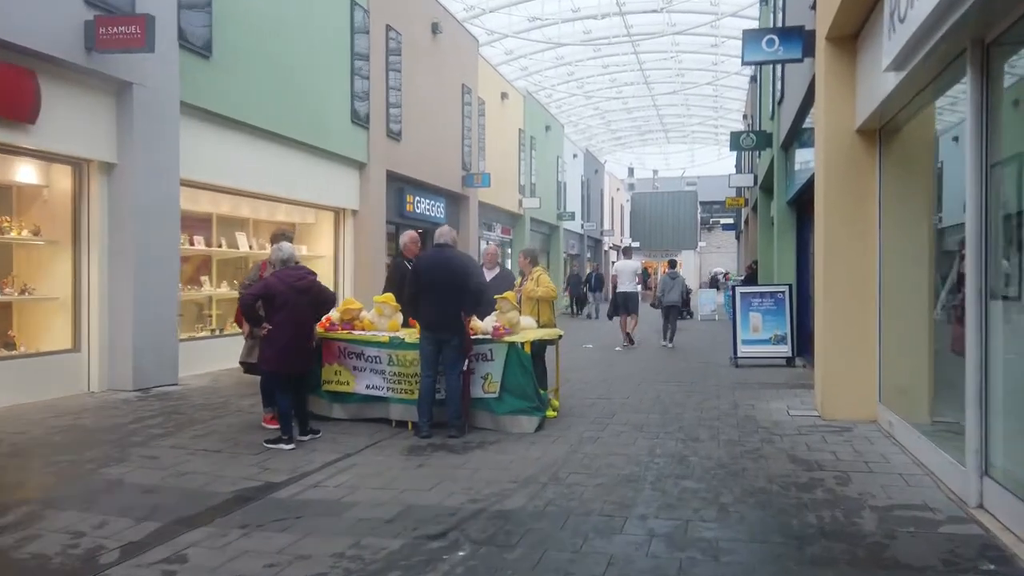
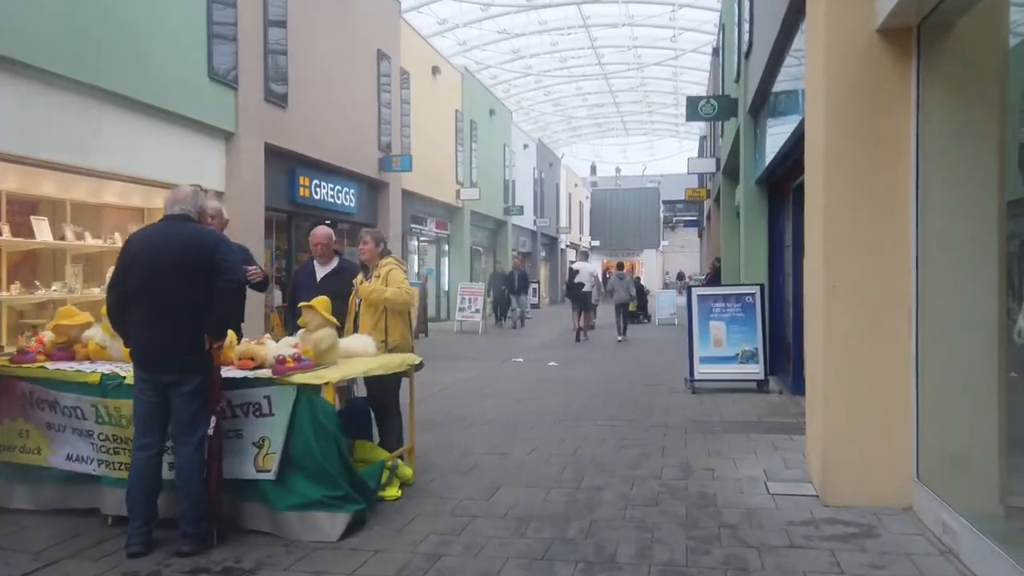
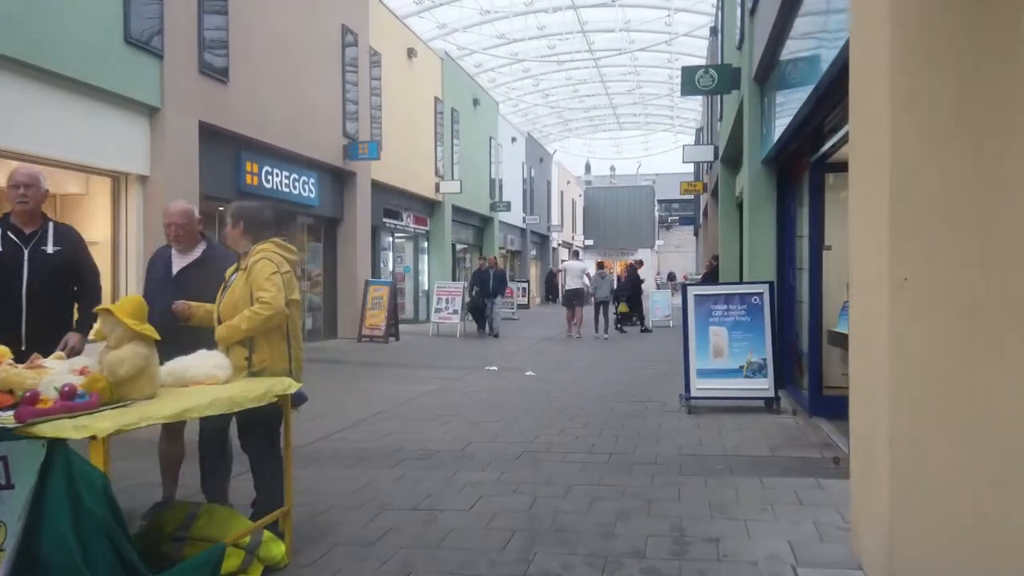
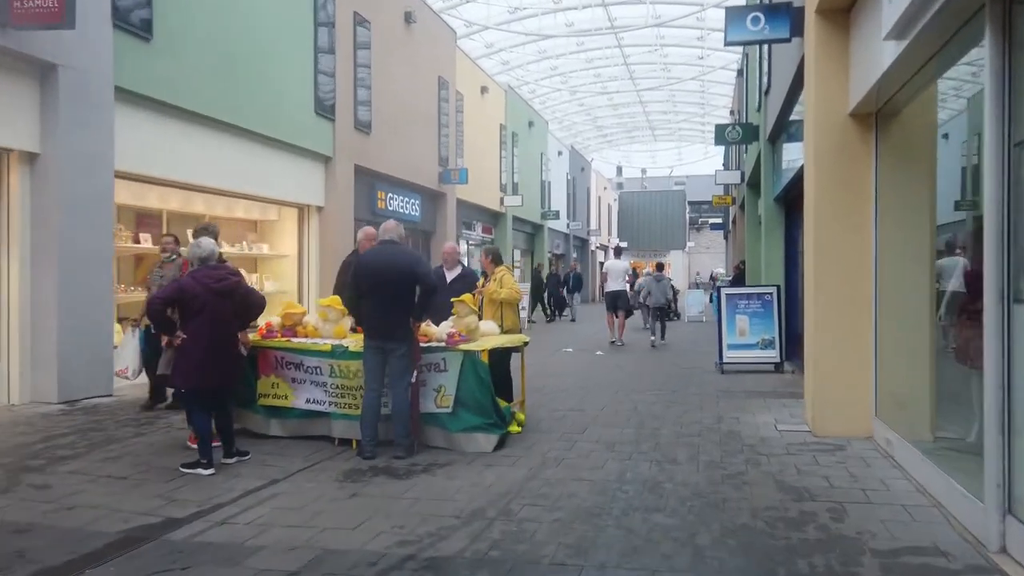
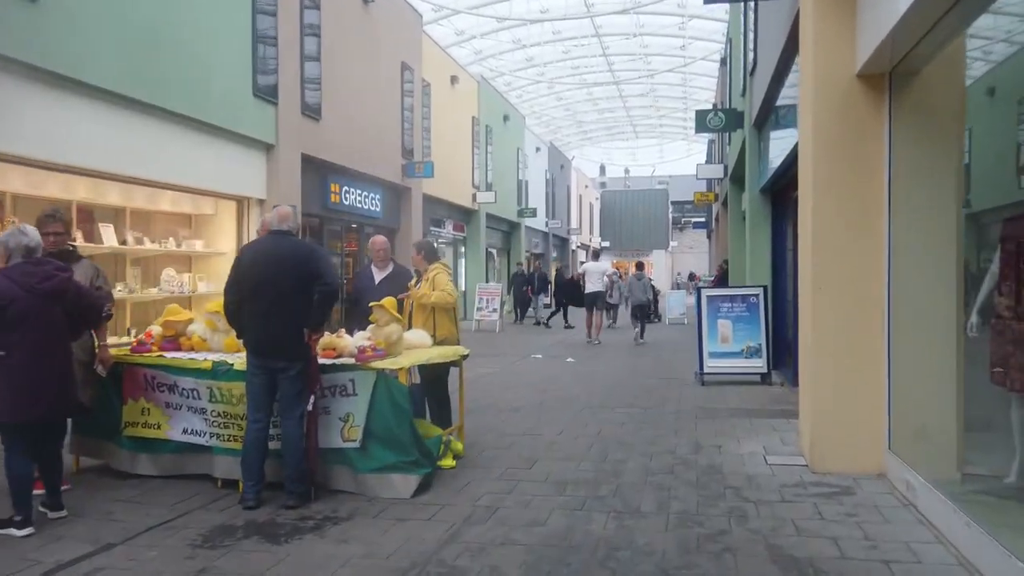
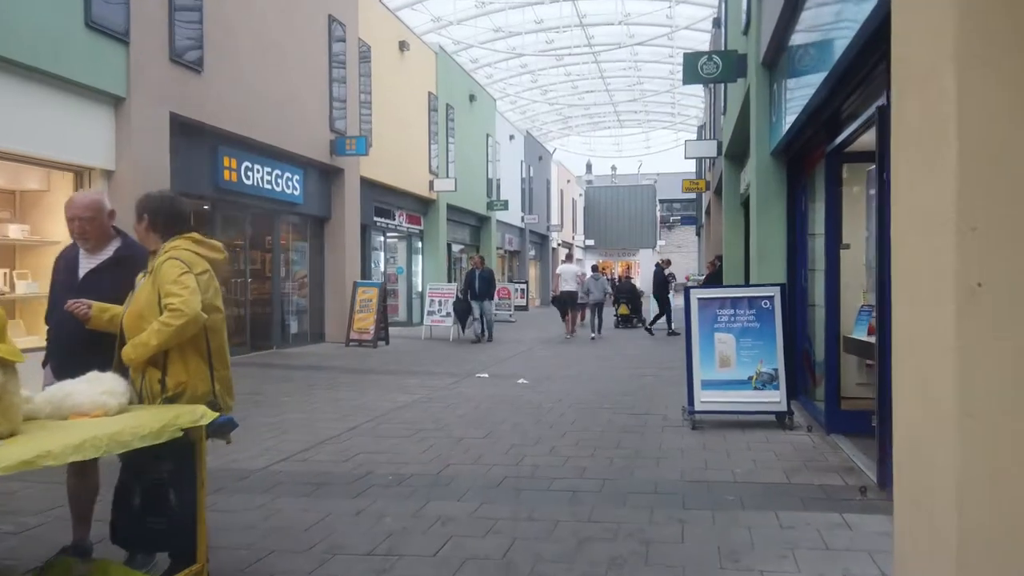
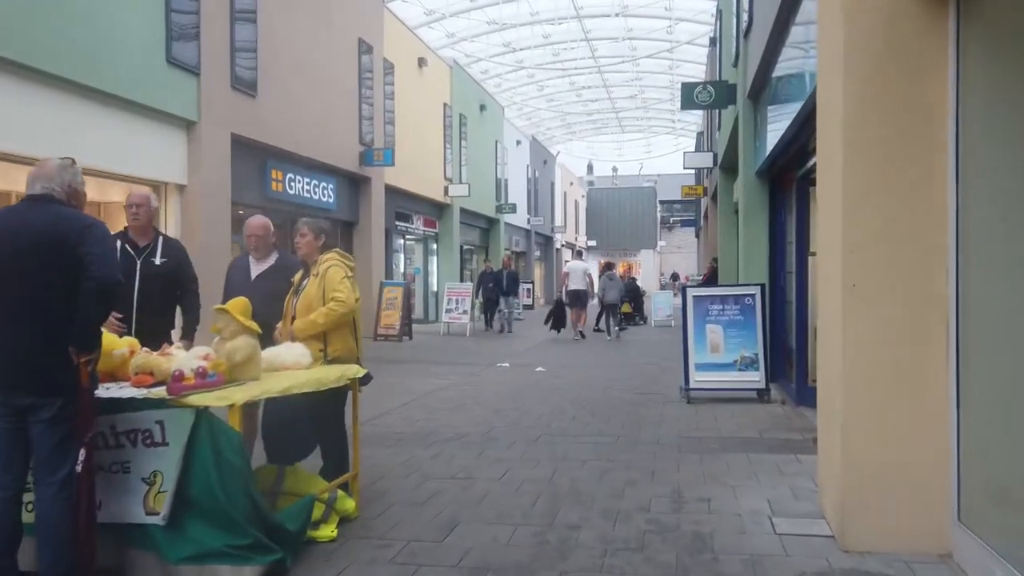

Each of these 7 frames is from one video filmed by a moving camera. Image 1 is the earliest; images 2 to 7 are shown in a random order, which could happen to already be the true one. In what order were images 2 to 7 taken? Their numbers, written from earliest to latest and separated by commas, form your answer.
4, 5, 2, 7, 3, 6
